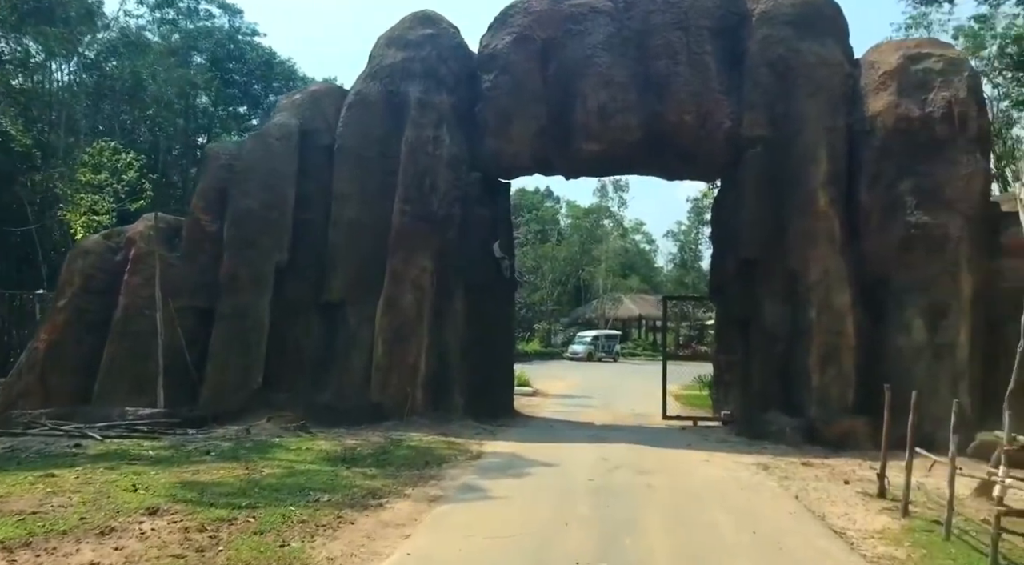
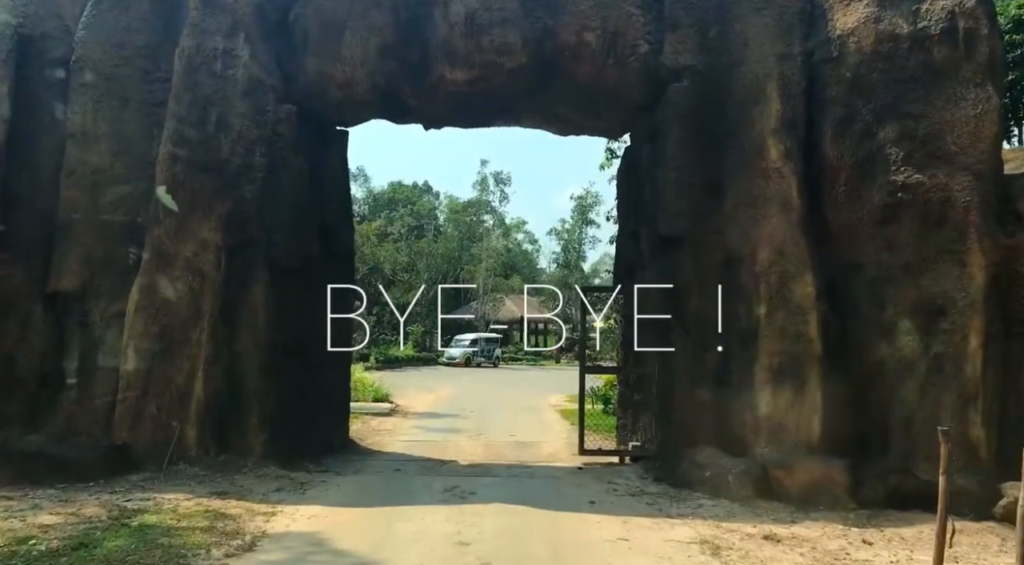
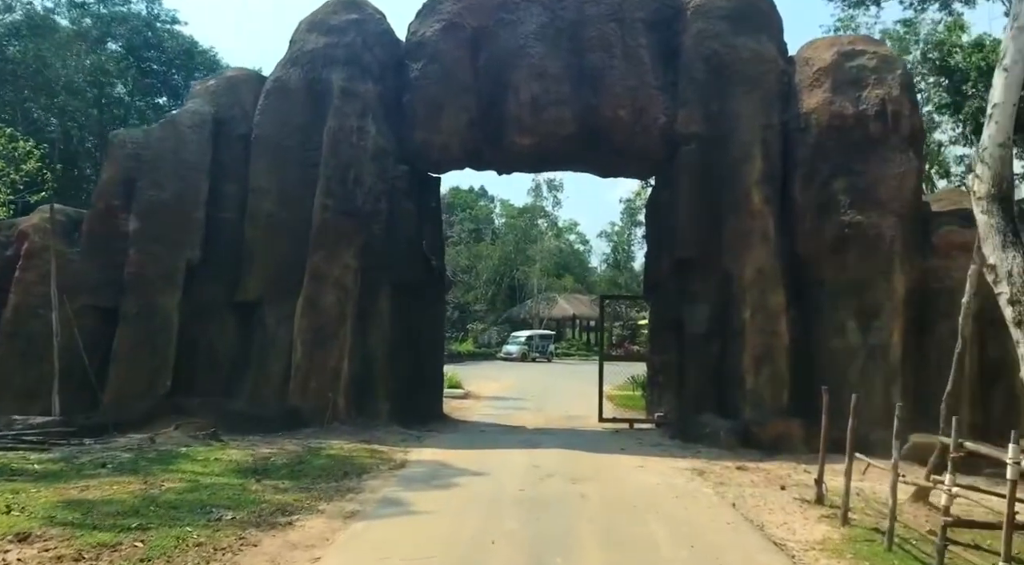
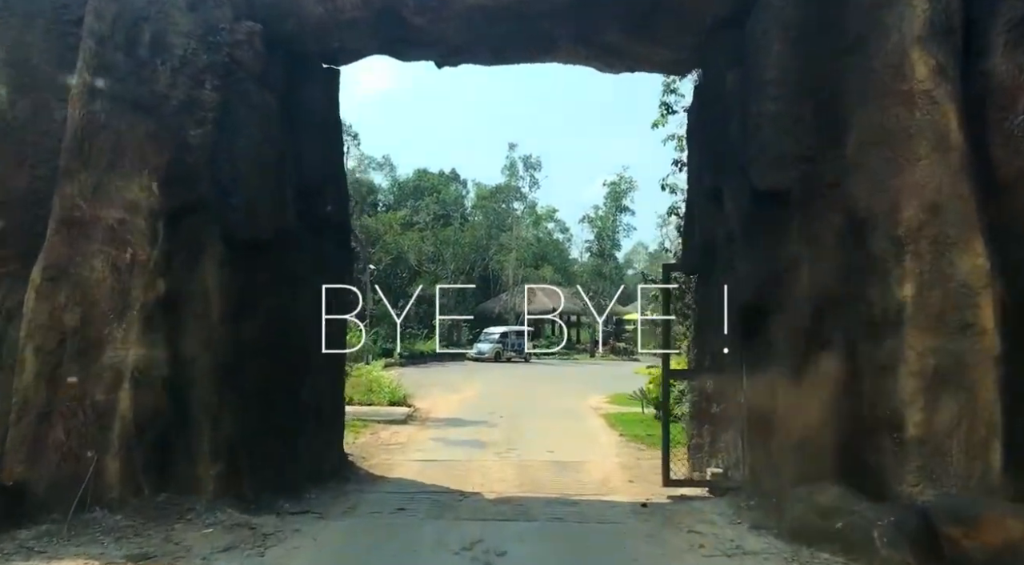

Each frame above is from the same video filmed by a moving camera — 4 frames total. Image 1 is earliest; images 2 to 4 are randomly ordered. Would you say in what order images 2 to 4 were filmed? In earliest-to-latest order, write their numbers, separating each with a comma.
3, 2, 4
